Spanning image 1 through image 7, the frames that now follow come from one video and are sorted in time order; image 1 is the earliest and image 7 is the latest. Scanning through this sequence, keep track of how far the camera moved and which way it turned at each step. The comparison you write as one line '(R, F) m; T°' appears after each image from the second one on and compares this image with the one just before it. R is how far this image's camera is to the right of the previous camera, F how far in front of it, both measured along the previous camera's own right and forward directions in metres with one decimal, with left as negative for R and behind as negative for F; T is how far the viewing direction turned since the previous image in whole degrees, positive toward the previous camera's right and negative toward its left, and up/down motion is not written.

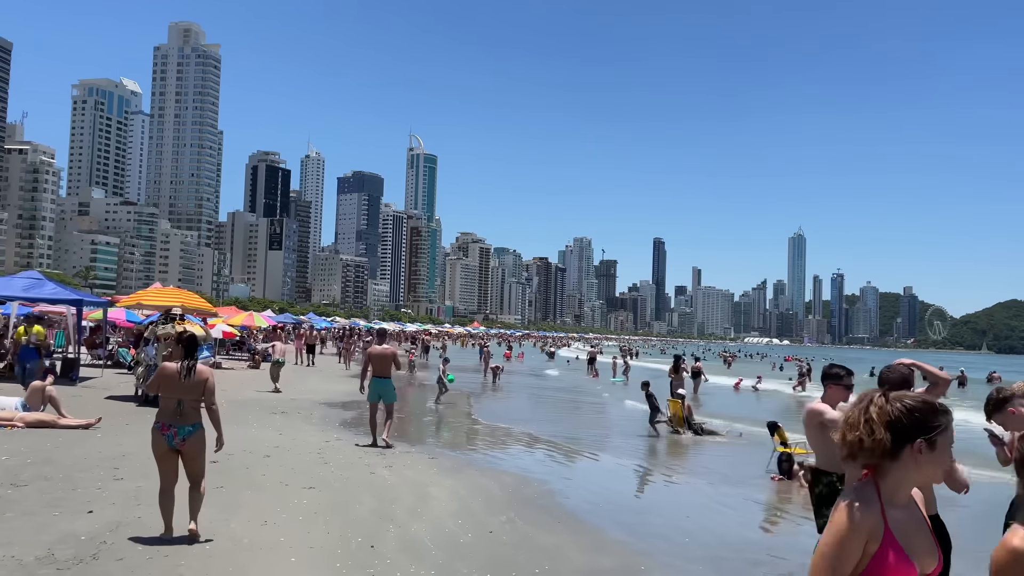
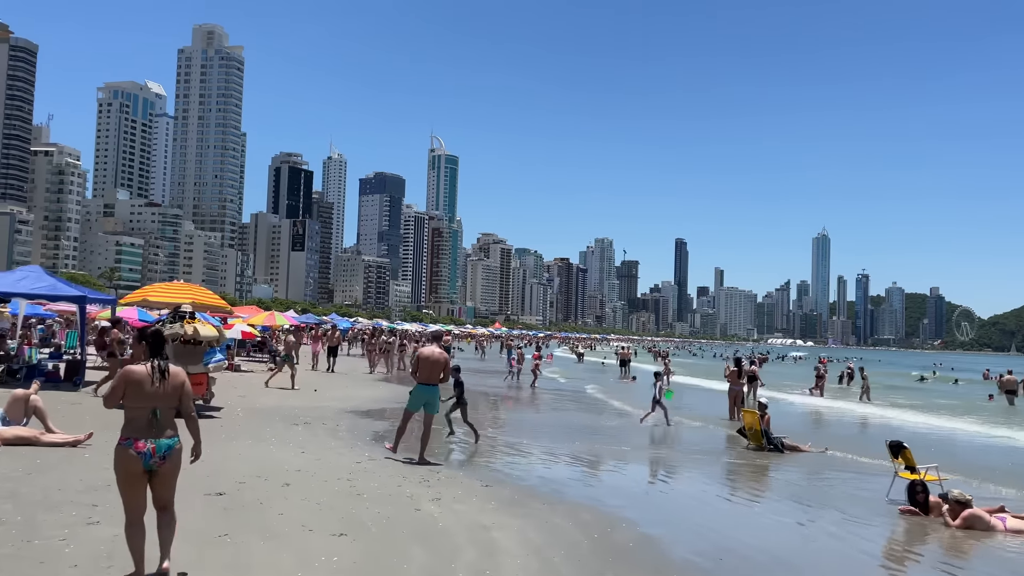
(-0.5, +1.7) m; -1°
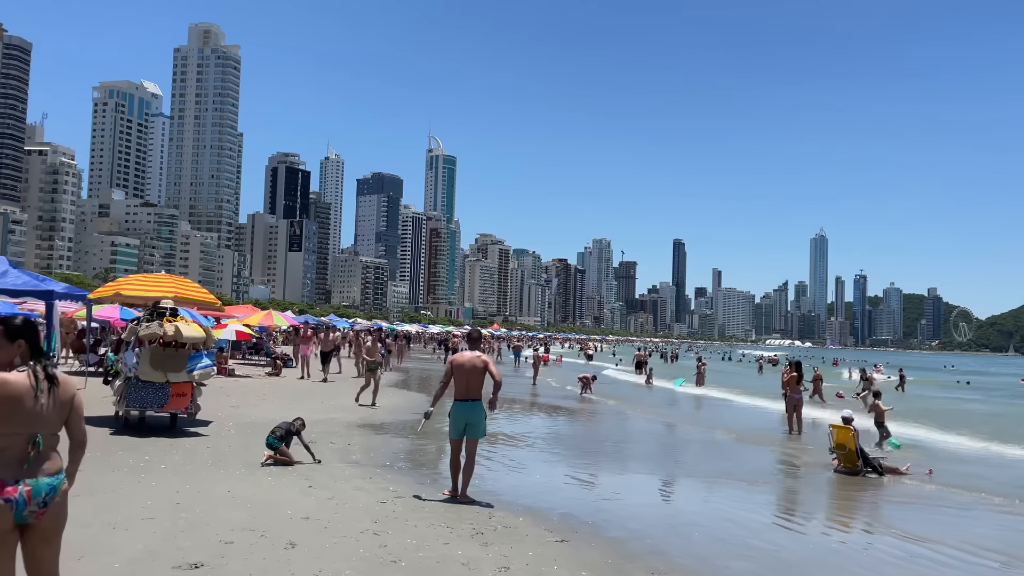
(-0.6, +2.0) m; 0°
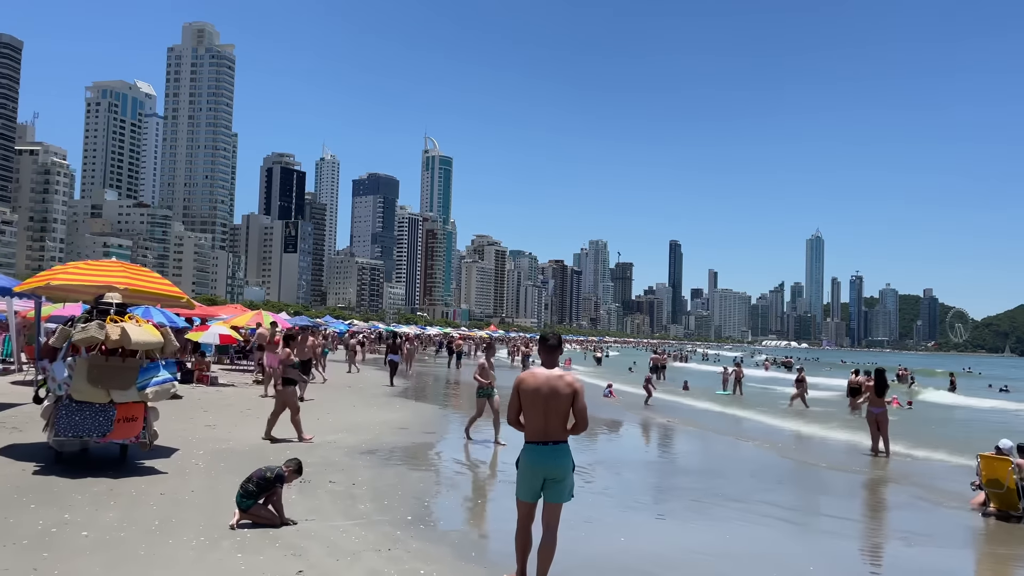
(-0.6, +2.5) m; 0°
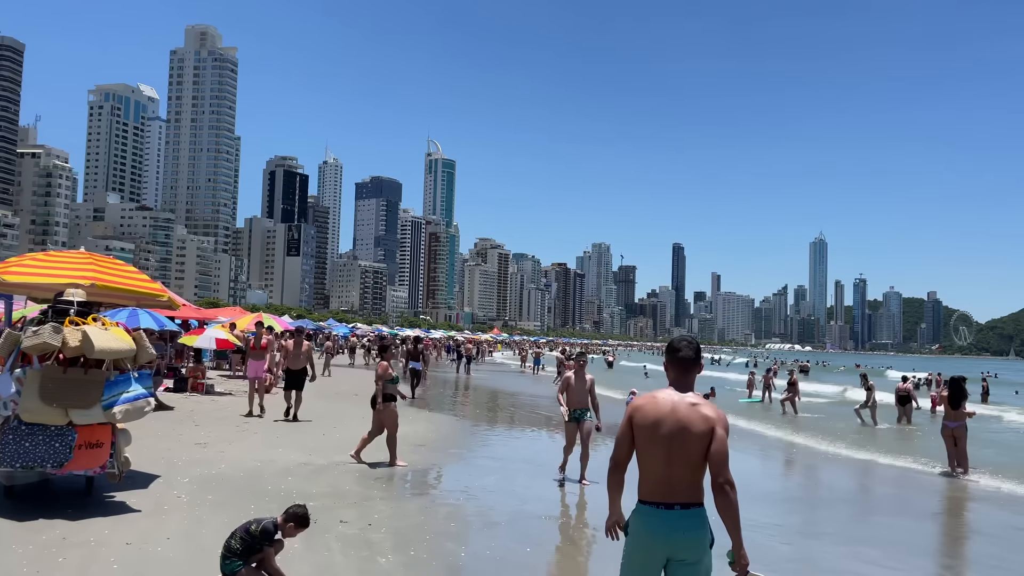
(-0.4, +1.4) m; 0°
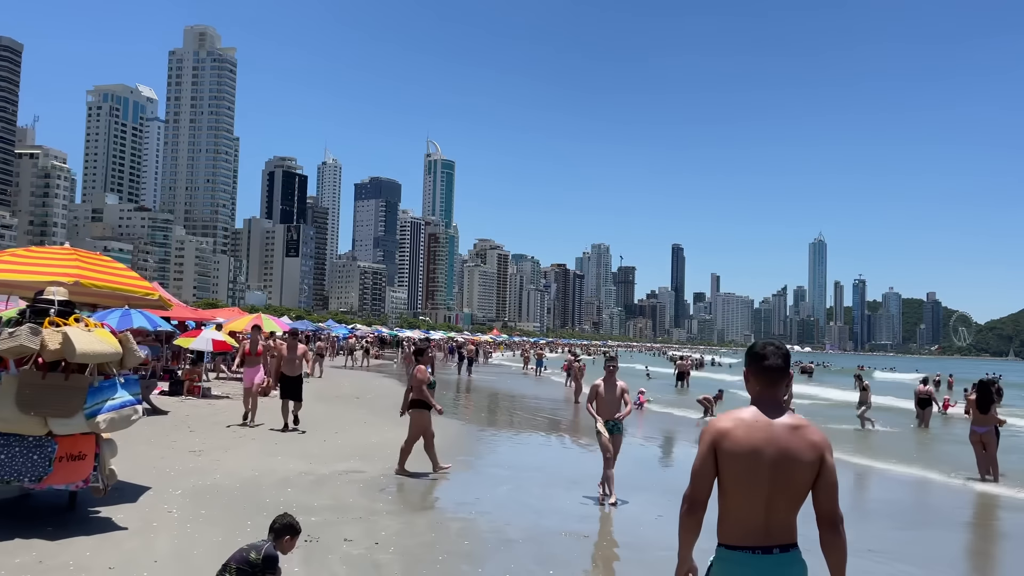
(-0.1, +0.5) m; 0°
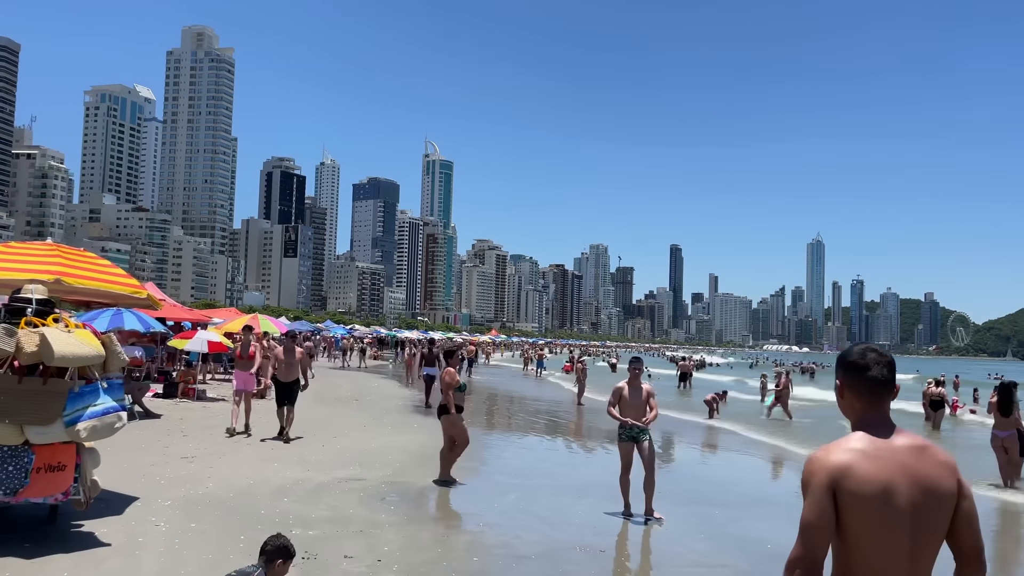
(-0.1, +0.4) m; 0°
